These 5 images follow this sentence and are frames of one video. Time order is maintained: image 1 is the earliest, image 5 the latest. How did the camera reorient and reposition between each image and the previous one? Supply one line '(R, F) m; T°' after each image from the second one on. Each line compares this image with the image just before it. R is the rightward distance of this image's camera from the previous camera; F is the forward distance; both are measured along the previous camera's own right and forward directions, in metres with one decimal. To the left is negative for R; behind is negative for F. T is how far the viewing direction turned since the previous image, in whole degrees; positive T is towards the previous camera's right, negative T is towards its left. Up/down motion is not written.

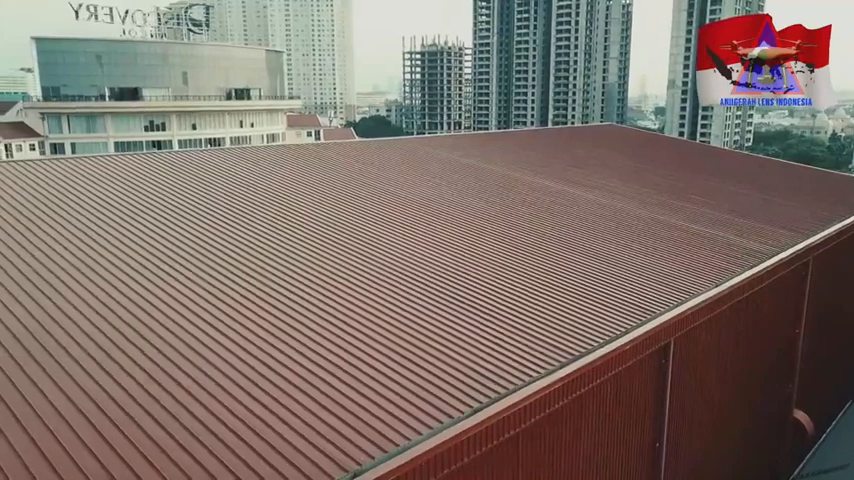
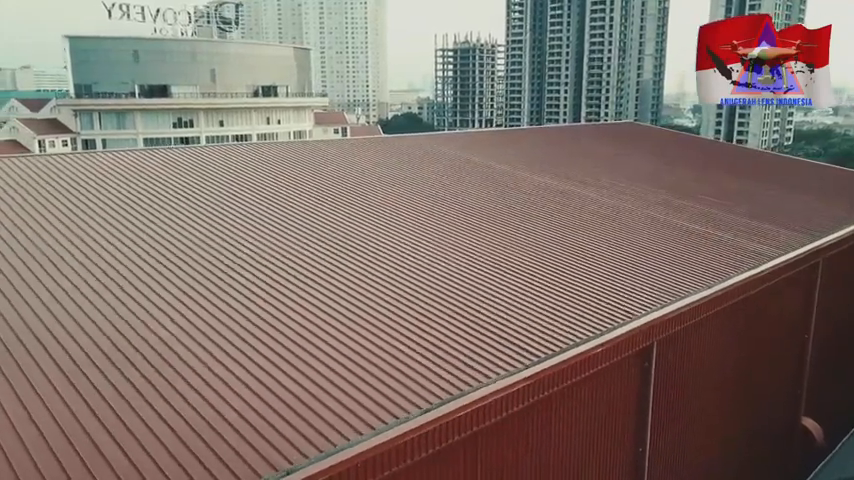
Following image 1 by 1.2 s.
(+0.4, 0.0) m; -2°
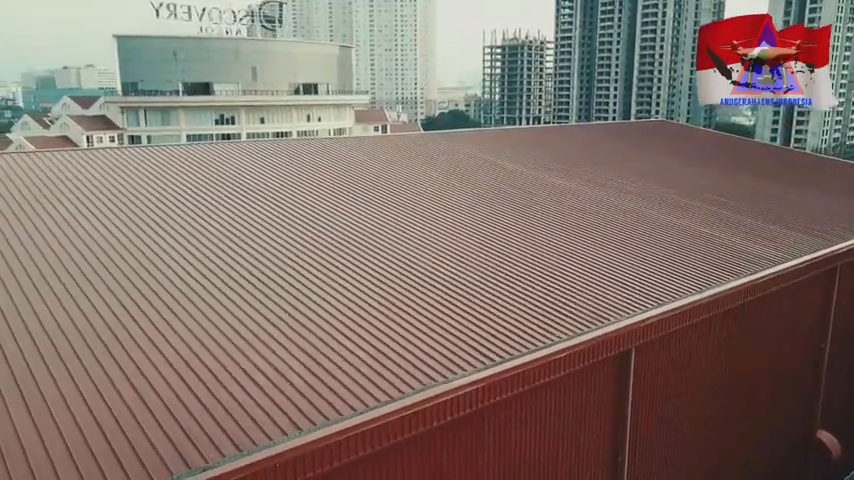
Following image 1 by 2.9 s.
(+0.6, -0.1) m; -4°
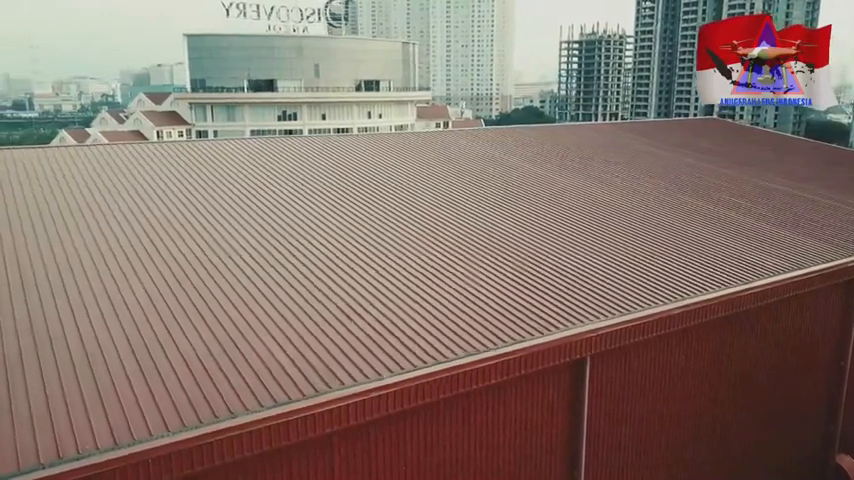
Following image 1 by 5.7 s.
(+0.9, -0.1) m; -6°
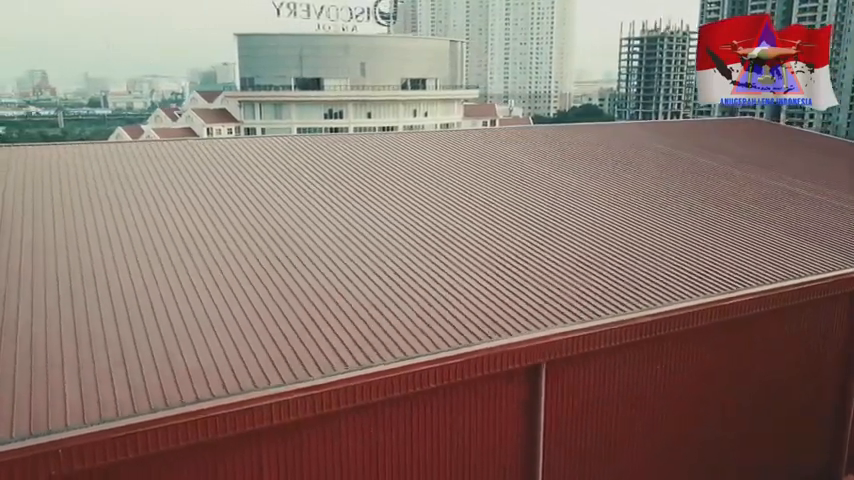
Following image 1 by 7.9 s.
(+0.7, 0.0) m; -4°
